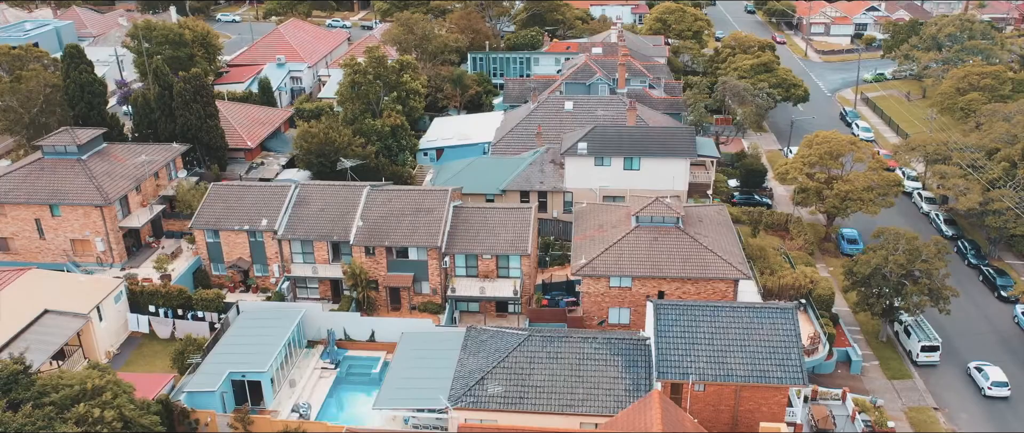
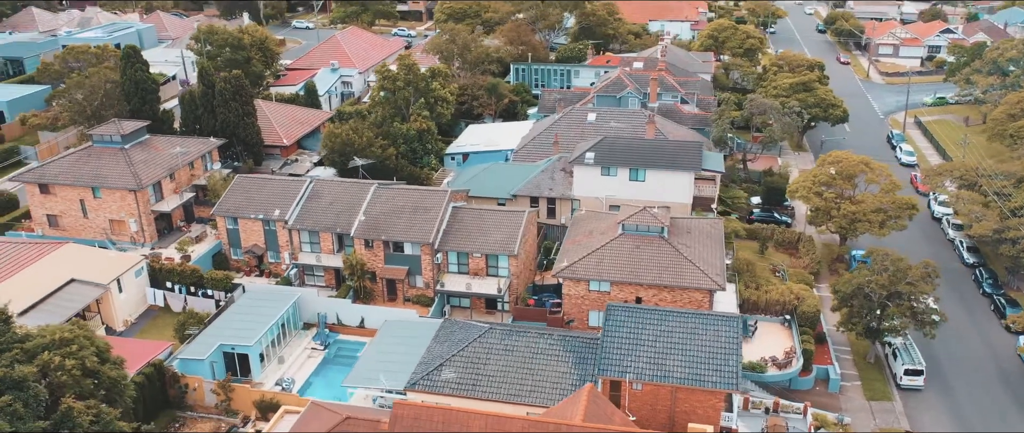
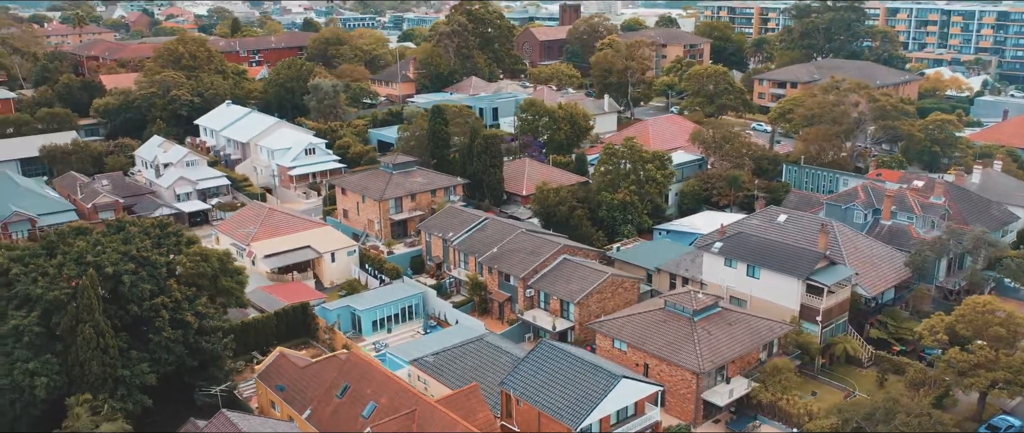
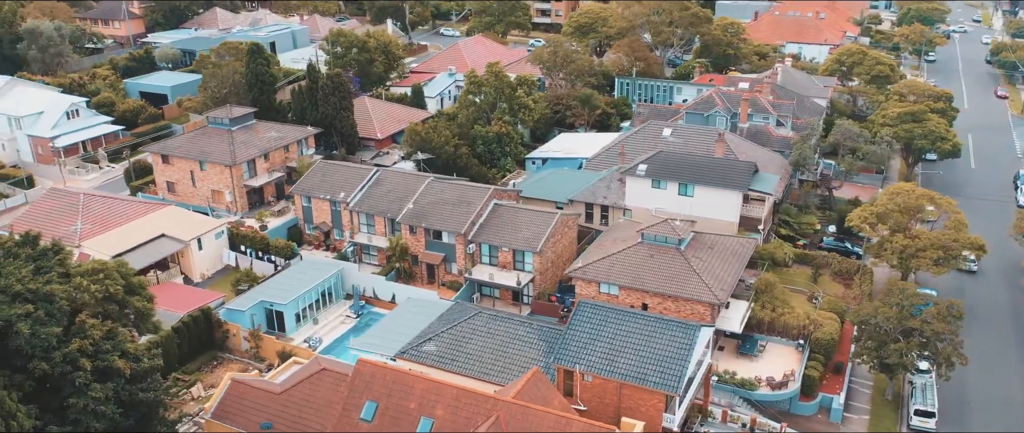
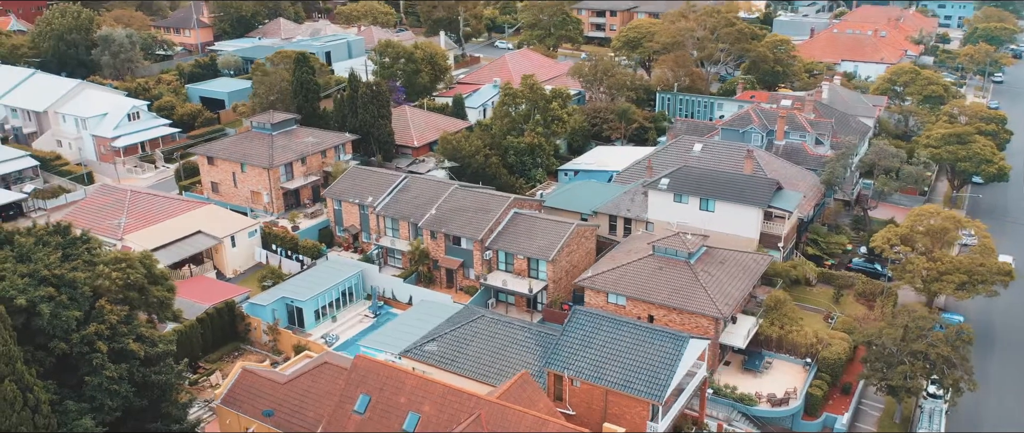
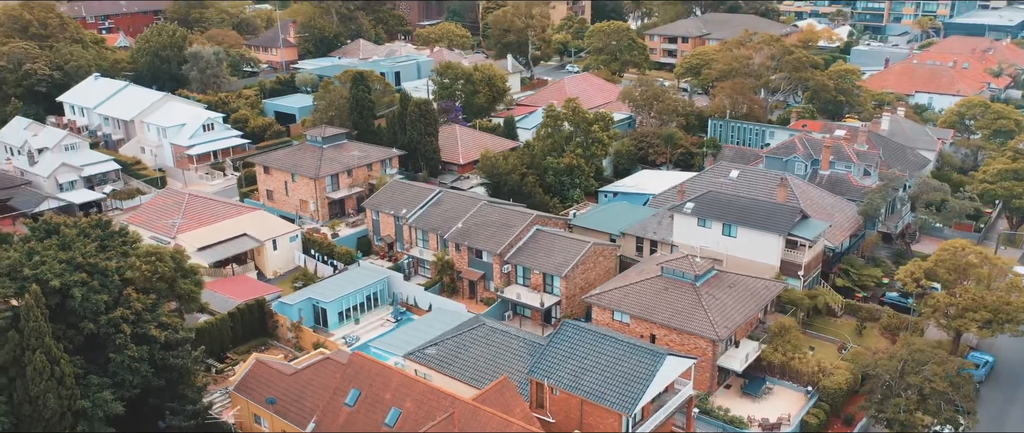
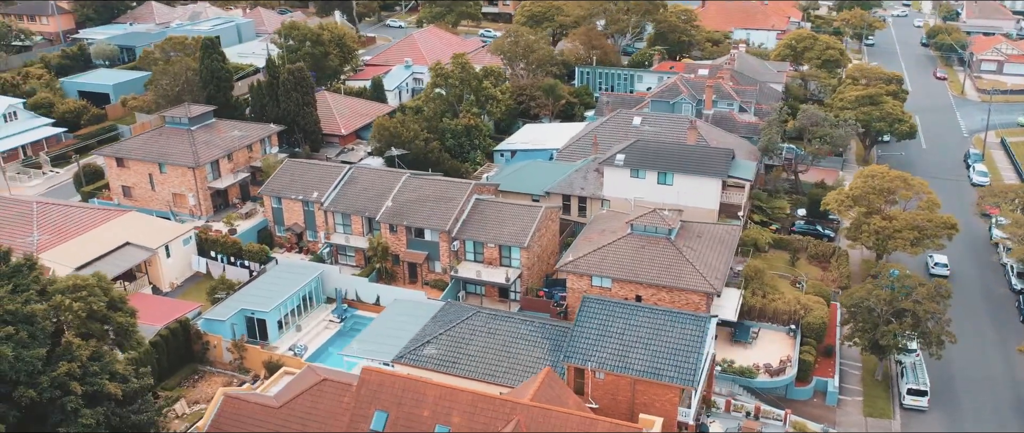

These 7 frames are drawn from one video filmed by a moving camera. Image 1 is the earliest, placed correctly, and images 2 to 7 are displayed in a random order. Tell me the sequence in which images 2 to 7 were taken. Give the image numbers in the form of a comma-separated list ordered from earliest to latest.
2, 7, 4, 5, 6, 3
